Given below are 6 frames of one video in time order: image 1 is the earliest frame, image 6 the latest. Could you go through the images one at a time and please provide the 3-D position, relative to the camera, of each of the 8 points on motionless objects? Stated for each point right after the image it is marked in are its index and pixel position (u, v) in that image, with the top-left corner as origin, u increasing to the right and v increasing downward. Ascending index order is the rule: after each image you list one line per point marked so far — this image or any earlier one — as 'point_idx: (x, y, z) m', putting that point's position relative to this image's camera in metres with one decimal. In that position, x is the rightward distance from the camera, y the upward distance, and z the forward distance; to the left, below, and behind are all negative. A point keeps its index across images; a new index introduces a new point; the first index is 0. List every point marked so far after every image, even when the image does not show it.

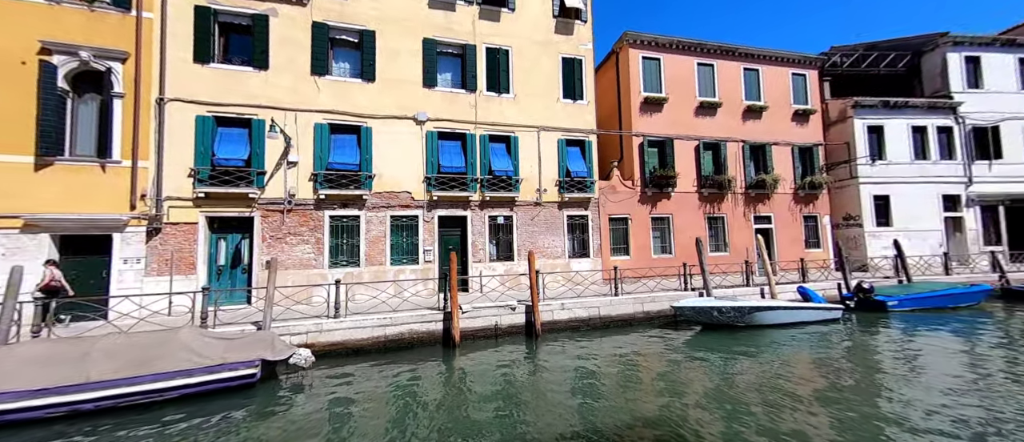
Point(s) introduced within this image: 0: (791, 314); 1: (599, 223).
0: (+8.3, -2.8, +11.1) m
1: (+3.4, -0.1, +14.3) m
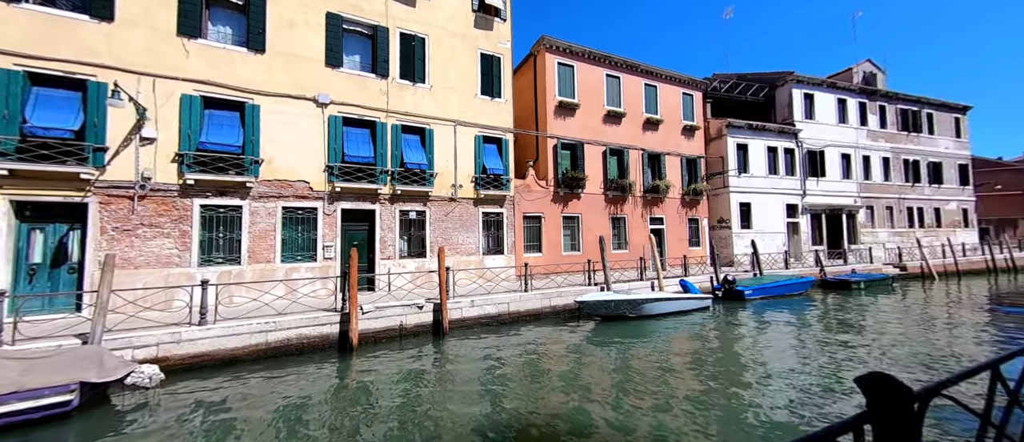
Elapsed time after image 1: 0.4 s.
0: (+5.5, -2.8, +12.5) m
1: (+0.1, 0.0, +14.6) m
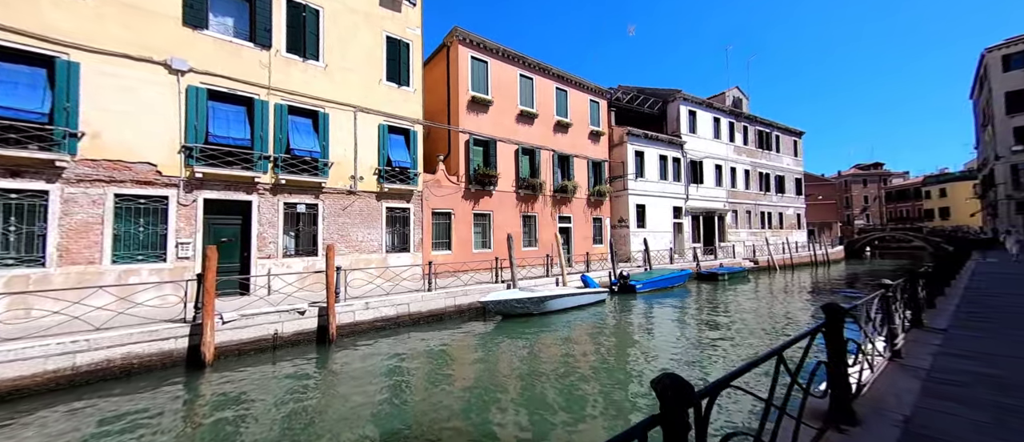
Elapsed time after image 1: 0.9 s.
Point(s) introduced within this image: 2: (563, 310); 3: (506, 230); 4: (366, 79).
0: (+2.2, -2.8, +13.2) m
1: (-3.4, +0.2, +13.9) m
2: (+1.8, -3.1, +12.8) m
3: (-0.3, -0.4, +17.1) m
4: (-5.0, +4.9, +12.8) m
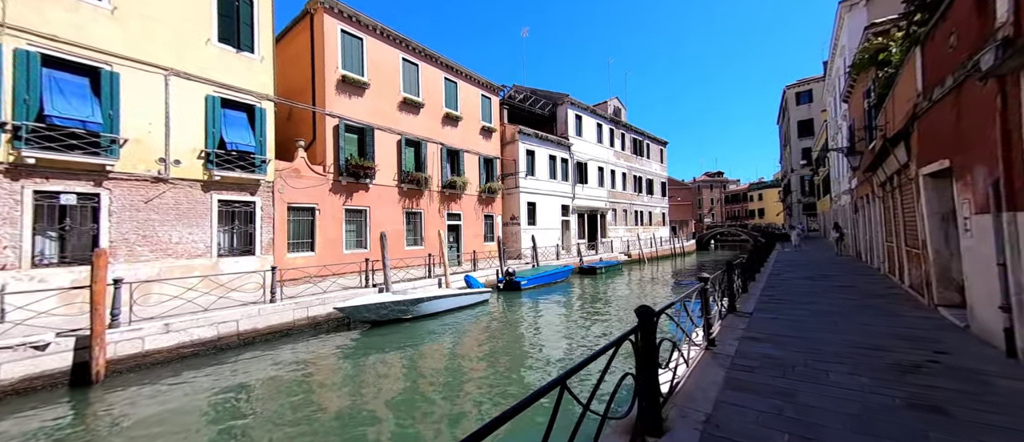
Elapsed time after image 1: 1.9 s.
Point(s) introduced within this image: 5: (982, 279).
0: (-2.1, -2.7, +12.6) m
1: (-7.7, +0.3, +11.8) m
2: (-2.4, -3.0, +12.2) m
3: (-5.5, -0.3, +15.7) m
4: (-8.9, +5.0, +10.2) m
5: (+6.1, -0.7, +4.8) m
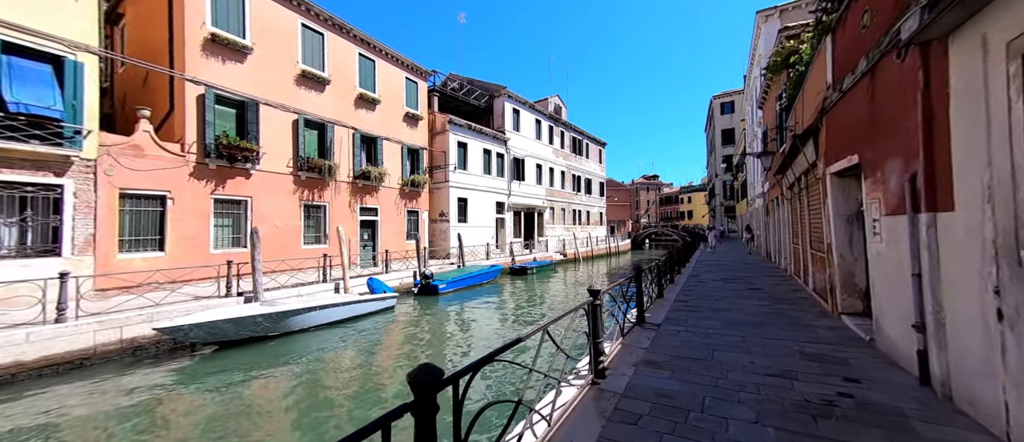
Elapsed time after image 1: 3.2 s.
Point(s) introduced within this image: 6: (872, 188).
0: (-4.9, -2.6, +10.8) m
1: (-10.3, +0.5, +9.1) m
2: (-5.2, -2.8, +10.3) m
3: (-8.7, 0.0, +13.4) m
4: (-11.1, +5.3, +7.4) m
5: (+4.4, -0.8, +4.2) m
6: (+4.6, +0.4, +4.7) m
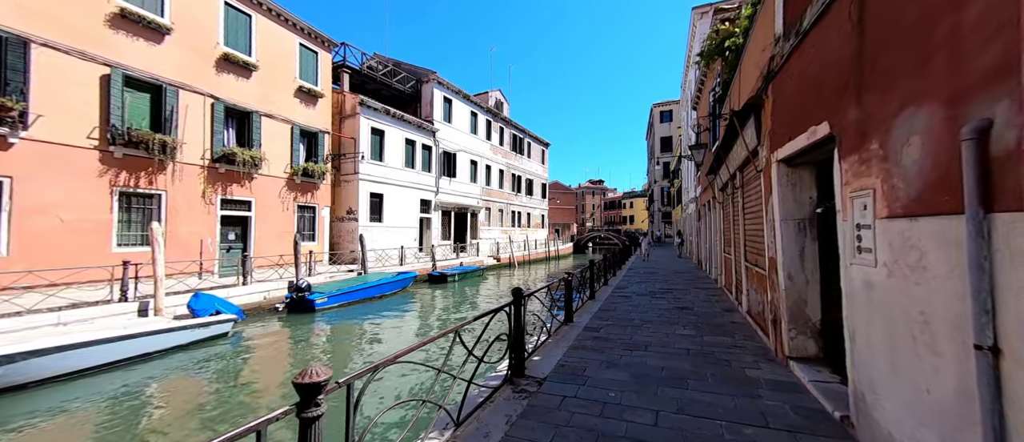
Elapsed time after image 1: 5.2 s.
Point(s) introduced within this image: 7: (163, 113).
0: (-7.7, -2.4, +7.5) m
1: (-12.7, +0.8, +5.2) m
2: (-7.9, -2.7, +7.0) m
3: (-11.8, +0.2, +9.6) m
4: (-13.2, +5.6, +3.4) m
5: (+2.4, -0.8, +2.3) m
6: (+2.6, +0.4, +2.8) m
7: (-11.2, +3.4, +11.7) m
